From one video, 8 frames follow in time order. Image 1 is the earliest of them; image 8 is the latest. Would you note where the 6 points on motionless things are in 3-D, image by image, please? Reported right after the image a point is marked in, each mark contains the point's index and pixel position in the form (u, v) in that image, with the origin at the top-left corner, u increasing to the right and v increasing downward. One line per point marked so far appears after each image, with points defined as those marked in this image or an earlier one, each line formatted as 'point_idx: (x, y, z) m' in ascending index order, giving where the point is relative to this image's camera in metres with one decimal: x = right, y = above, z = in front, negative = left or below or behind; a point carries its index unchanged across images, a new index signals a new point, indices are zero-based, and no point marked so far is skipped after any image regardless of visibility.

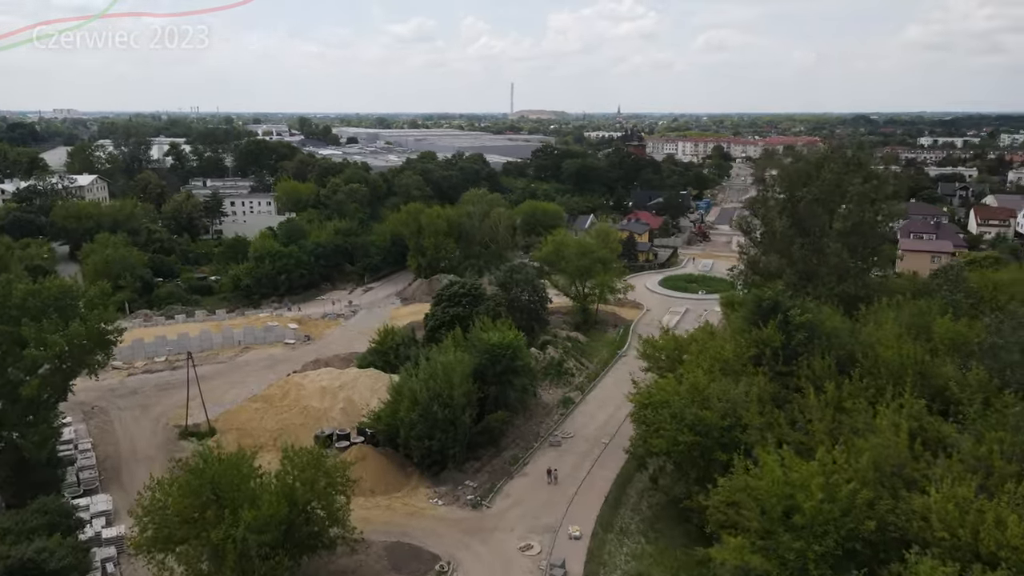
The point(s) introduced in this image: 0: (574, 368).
0: (+1.7, -2.2, +19.7) m
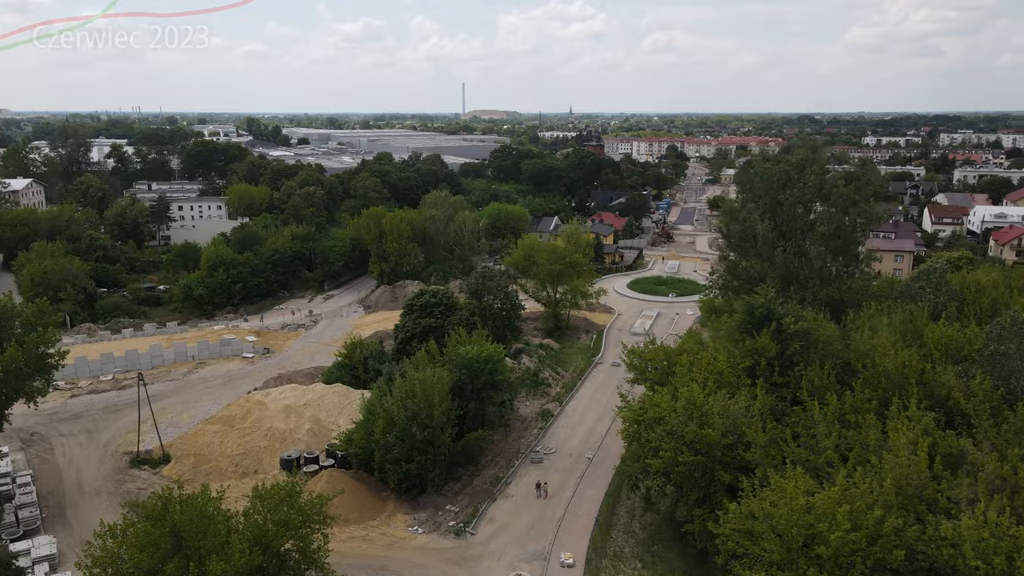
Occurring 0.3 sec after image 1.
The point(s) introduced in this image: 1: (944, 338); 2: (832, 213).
0: (+1.0, -2.3, +19.0) m
1: (+7.4, -0.9, +12.6) m
2: (+7.1, +1.6, +16.0) m
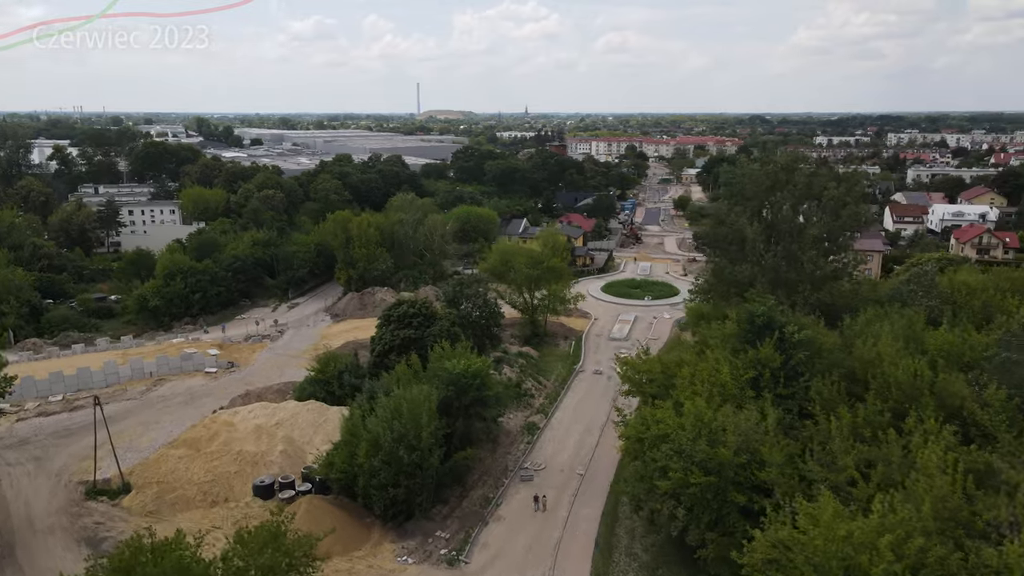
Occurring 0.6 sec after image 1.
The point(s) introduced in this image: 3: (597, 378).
0: (+0.5, -2.5, +18.3) m
1: (+7.3, -0.9, +12.3) m
2: (+6.7, +1.6, +15.7) m
3: (+2.3, -2.4, +19.6) m
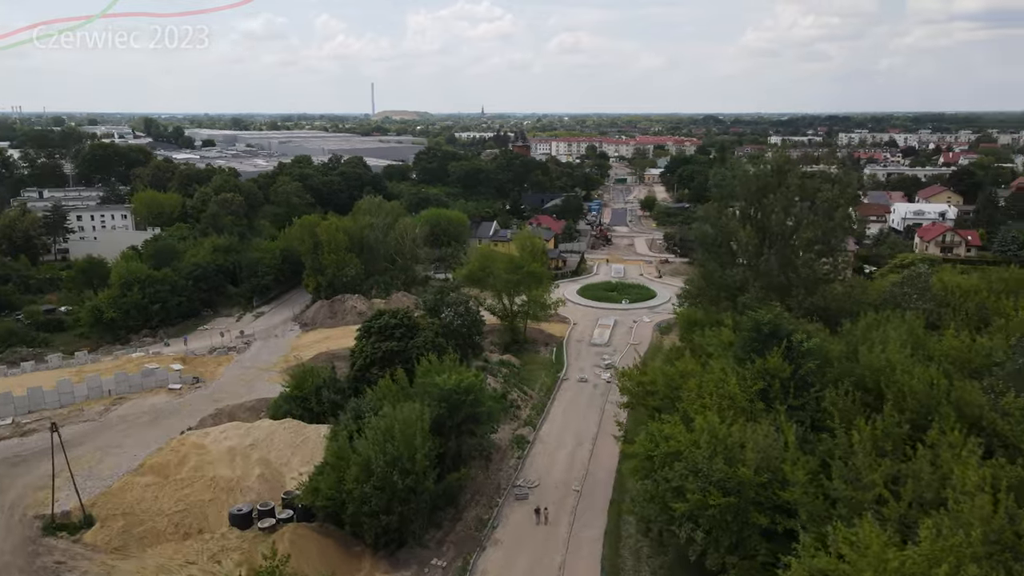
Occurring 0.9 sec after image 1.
0: (+0.2, -2.7, +17.6) m
1: (+7.3, -1.0, +12.0) m
2: (+6.4, +1.5, +15.4) m
3: (+1.8, -2.6, +19.0) m
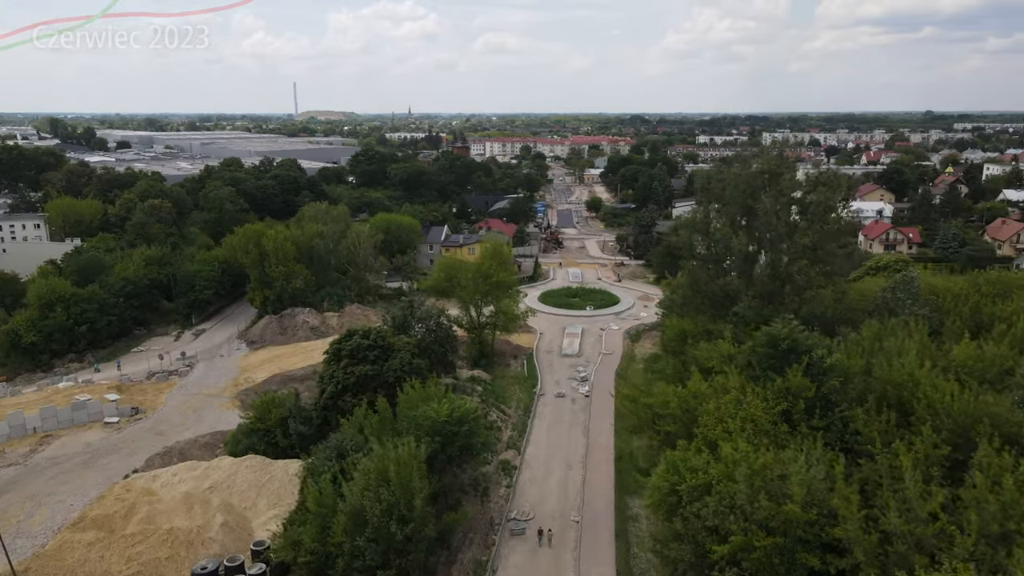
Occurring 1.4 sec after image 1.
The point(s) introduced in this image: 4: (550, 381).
0: (-0.3, -3.0, +16.5) m
1: (+7.2, -1.1, +11.6) m
2: (+6.0, +1.3, +14.8) m
3: (+1.2, -2.8, +18.0) m
4: (+1.0, -2.5, +19.3) m
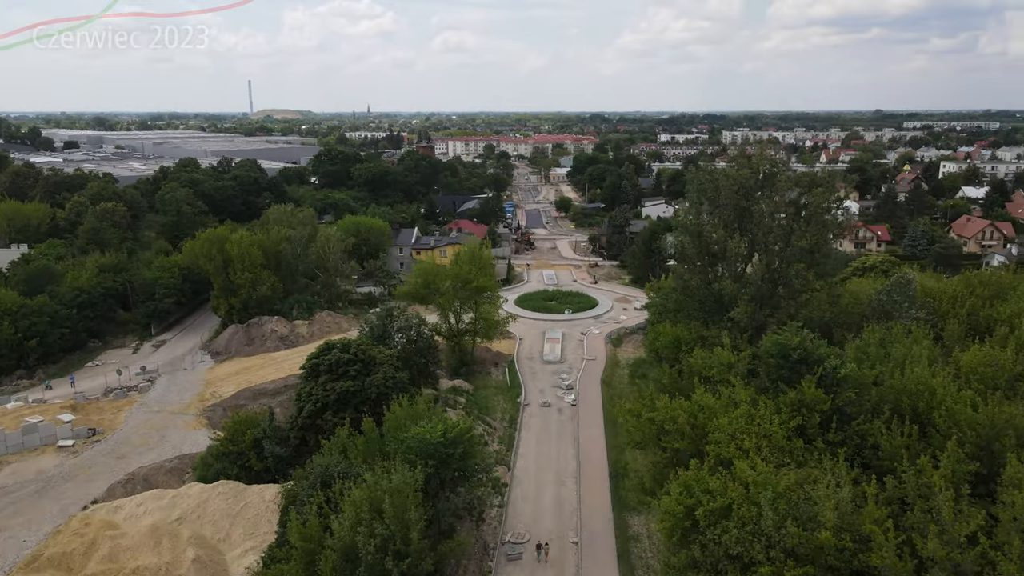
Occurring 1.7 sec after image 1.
0: (-0.6, -3.1, +15.8) m
1: (+7.2, -1.2, +11.2) m
2: (+5.7, +1.2, +14.4) m
3: (+0.8, -2.9, +17.4) m
4: (+0.6, -2.6, +18.6) m
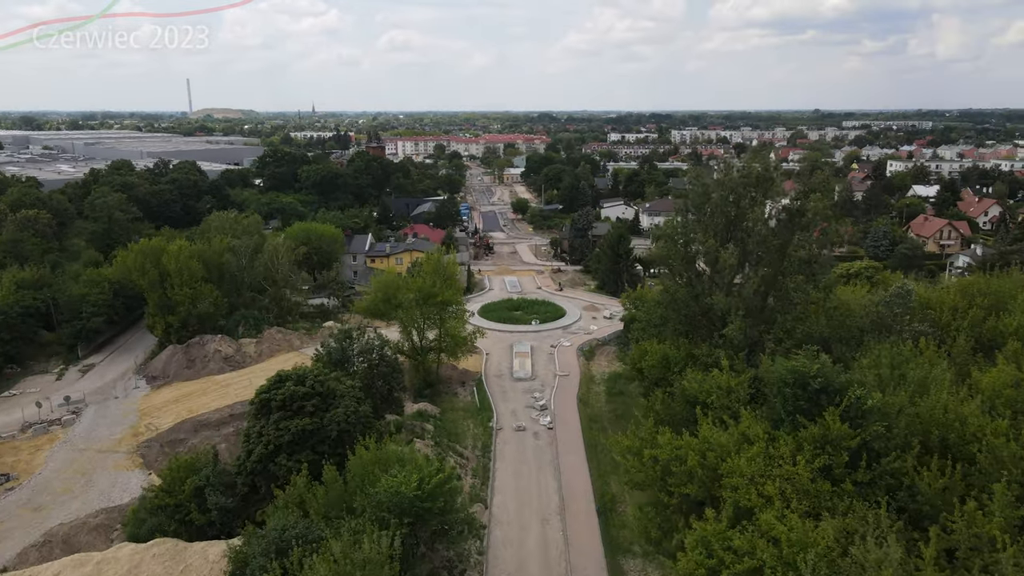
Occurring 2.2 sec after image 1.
0: (-1.1, -3.5, +14.3) m
1: (+6.9, -1.4, +10.3) m
2: (+5.3, +1.0, +13.4) m
3: (+0.2, -3.3, +16.0) m
4: (-0.1, -2.9, +17.2) m
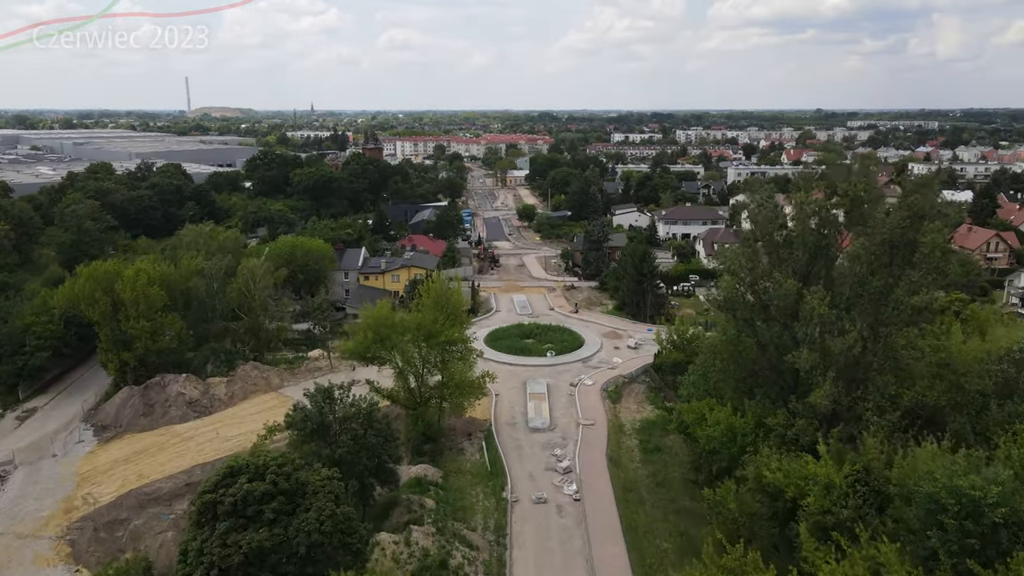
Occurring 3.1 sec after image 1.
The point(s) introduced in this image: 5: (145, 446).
0: (-0.8, -4.2, +11.4) m
1: (+7.3, -2.2, +7.4) m
2: (+5.6, +0.2, +10.4) m
3: (+0.5, -4.0, +13.1) m
4: (+0.2, -3.7, +14.2) m
5: (-7.7, -3.3, +15.2) m
